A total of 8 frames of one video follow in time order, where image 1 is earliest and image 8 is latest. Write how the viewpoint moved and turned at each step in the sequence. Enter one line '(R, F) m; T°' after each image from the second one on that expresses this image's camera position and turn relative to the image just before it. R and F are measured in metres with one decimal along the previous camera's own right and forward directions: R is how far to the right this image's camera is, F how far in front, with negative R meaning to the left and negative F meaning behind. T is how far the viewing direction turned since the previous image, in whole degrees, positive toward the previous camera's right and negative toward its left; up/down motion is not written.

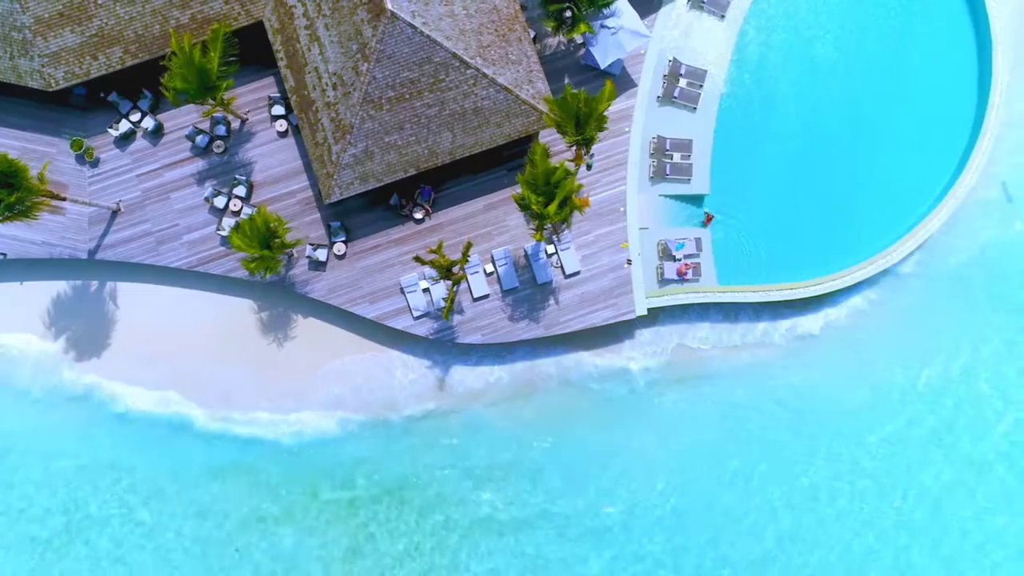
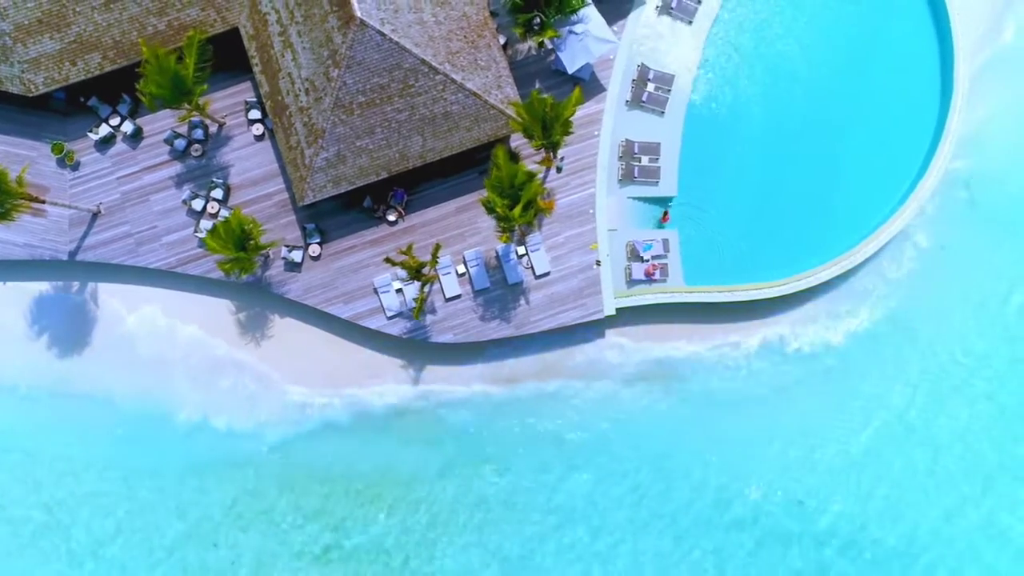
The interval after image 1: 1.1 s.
(+0.6, -0.3) m; 0°
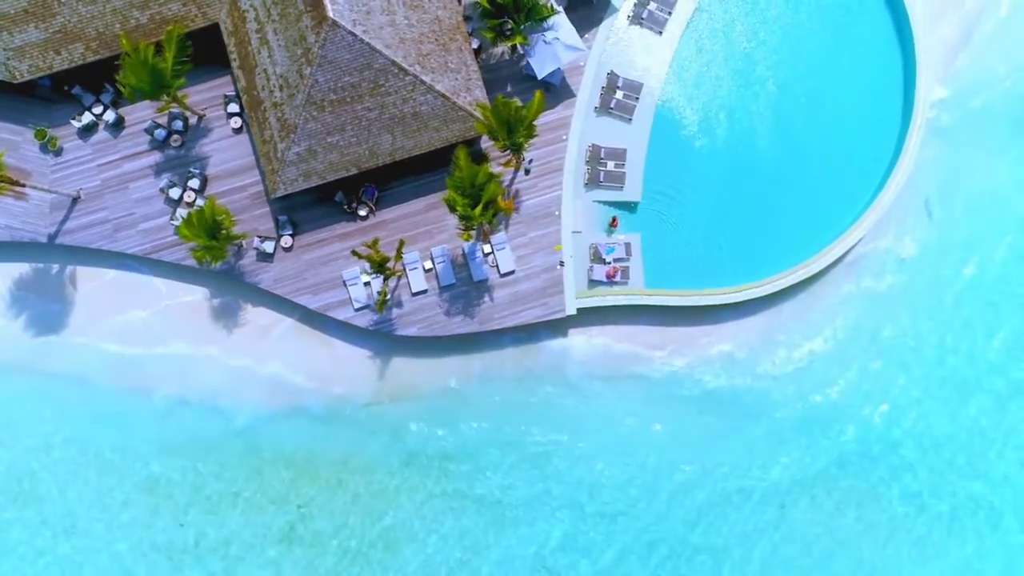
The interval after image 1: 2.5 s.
(+0.8, -0.4) m; 0°
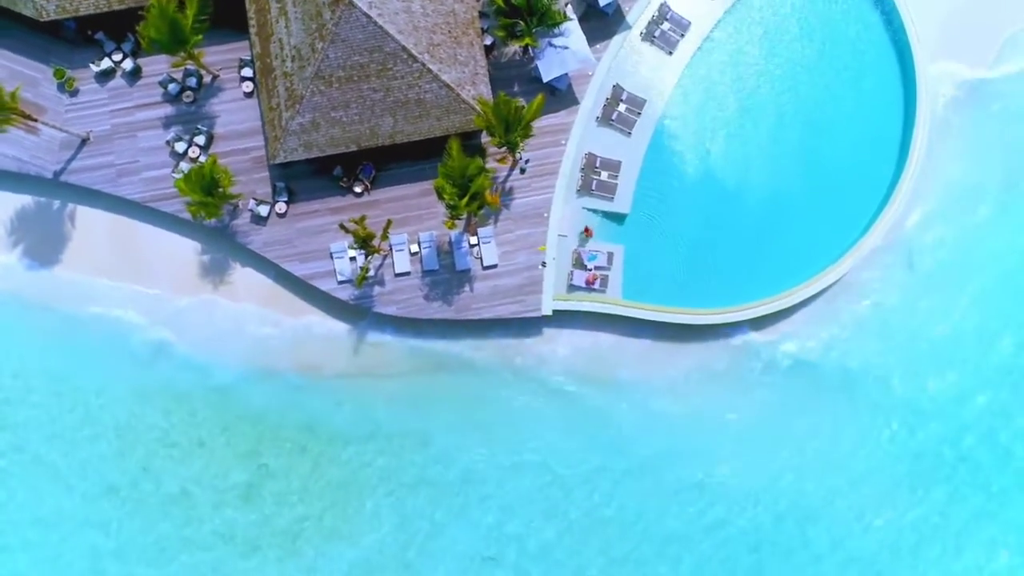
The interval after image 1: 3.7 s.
(+0.6, -0.4) m; -1°
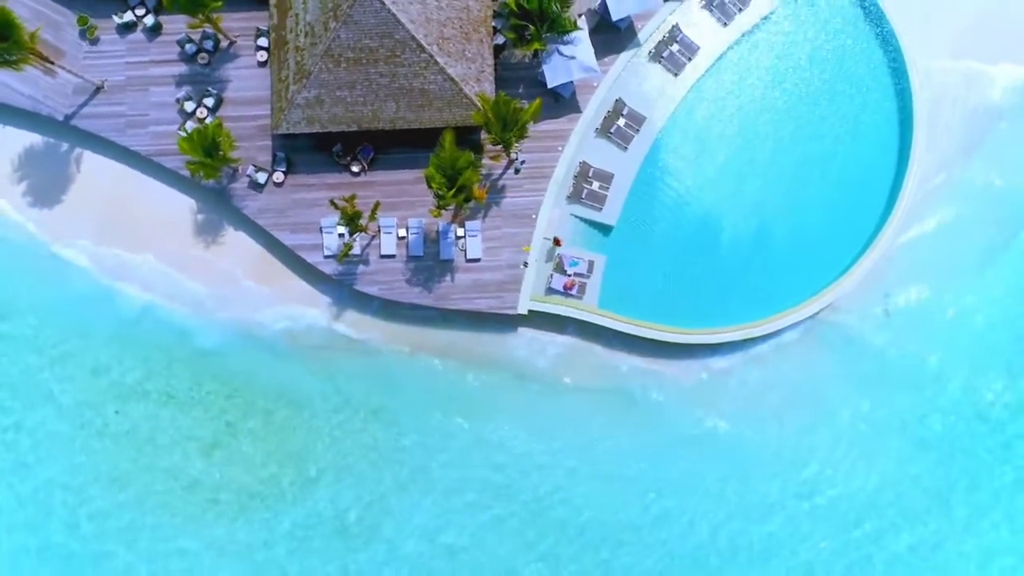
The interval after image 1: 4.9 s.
(+0.6, -0.4) m; -1°
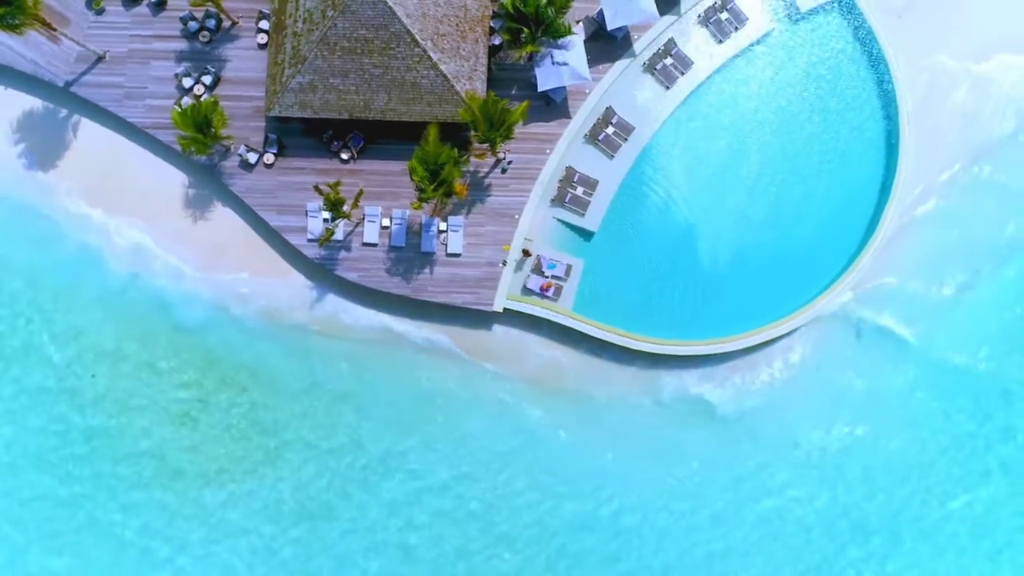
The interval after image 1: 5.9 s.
(+0.6, -0.2) m; 0°
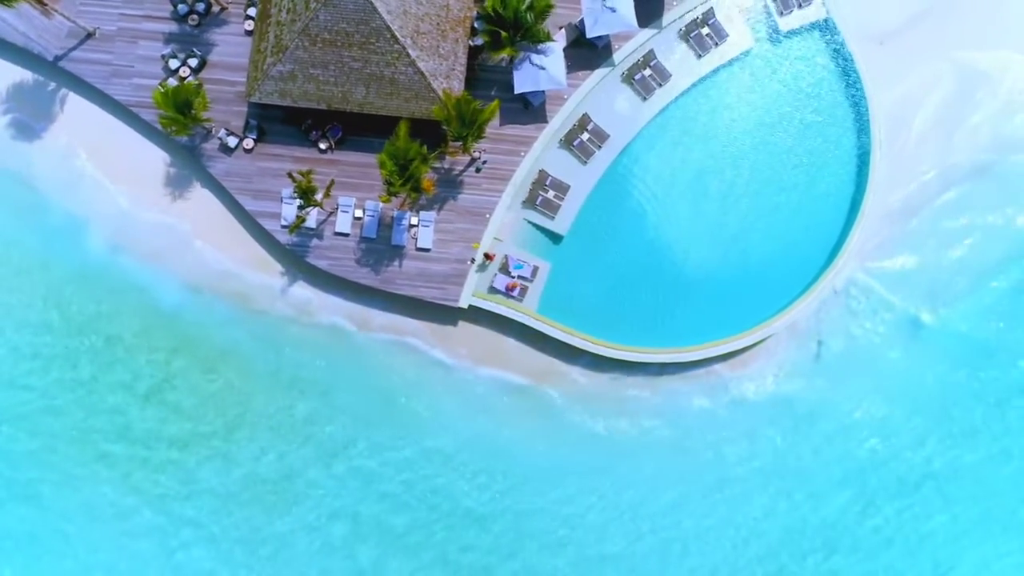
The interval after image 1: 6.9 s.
(+0.8, -0.3) m; 0°
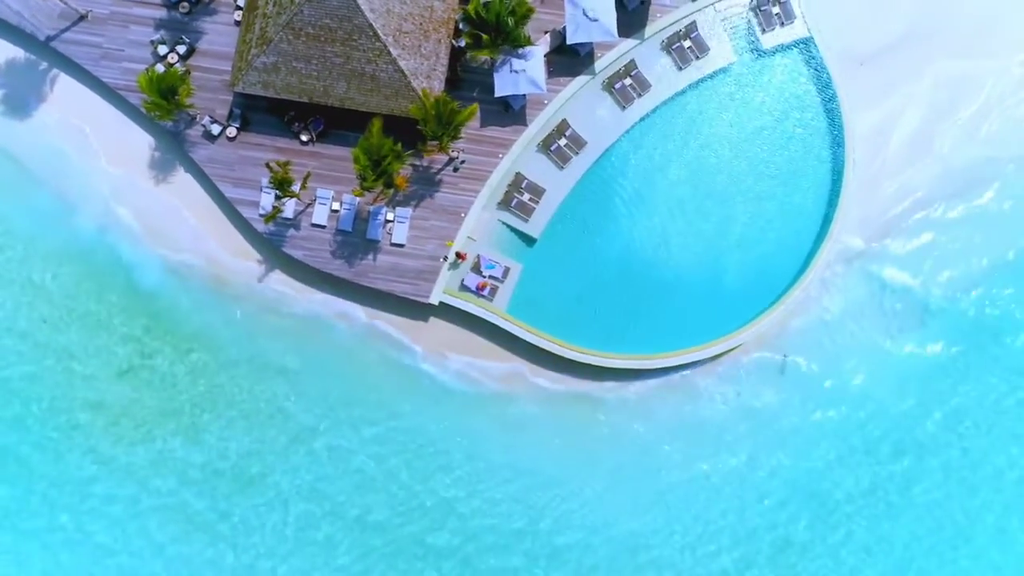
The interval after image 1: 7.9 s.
(+0.7, -0.2) m; 0°
